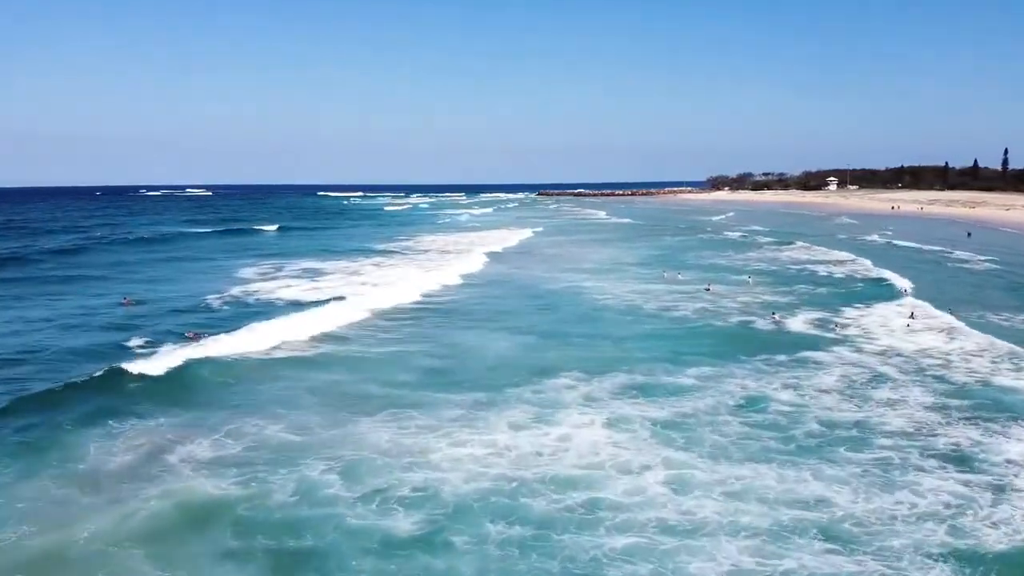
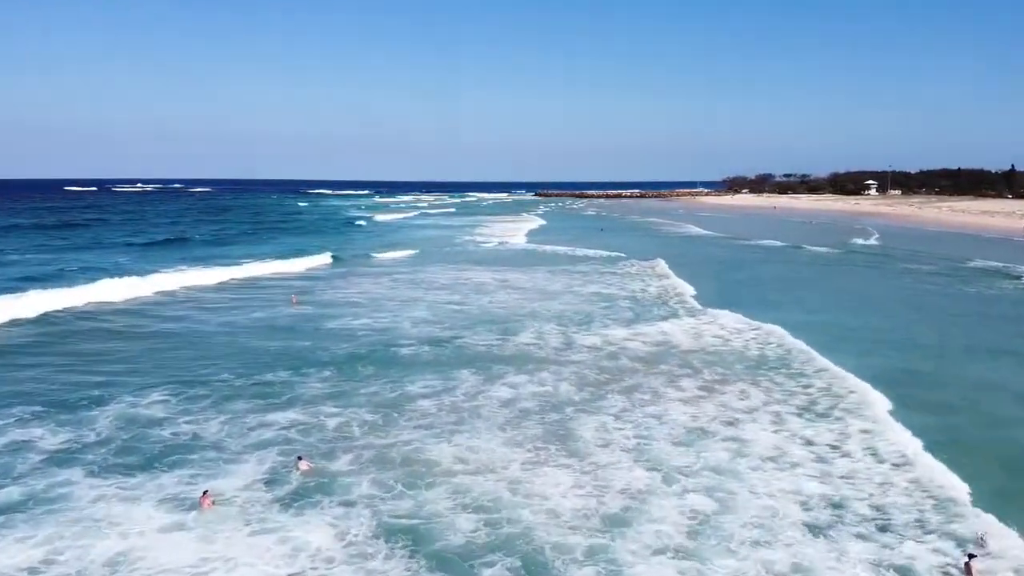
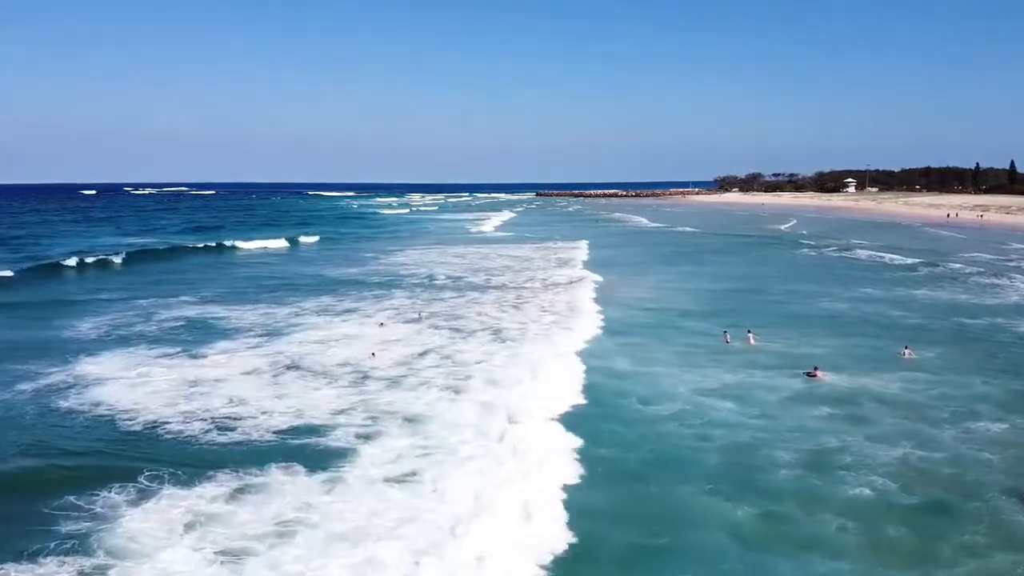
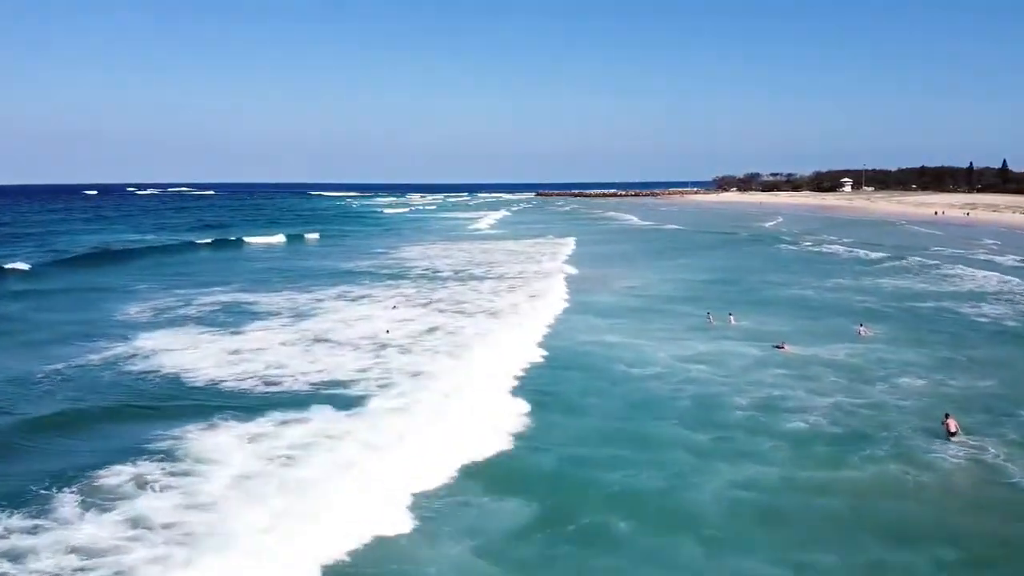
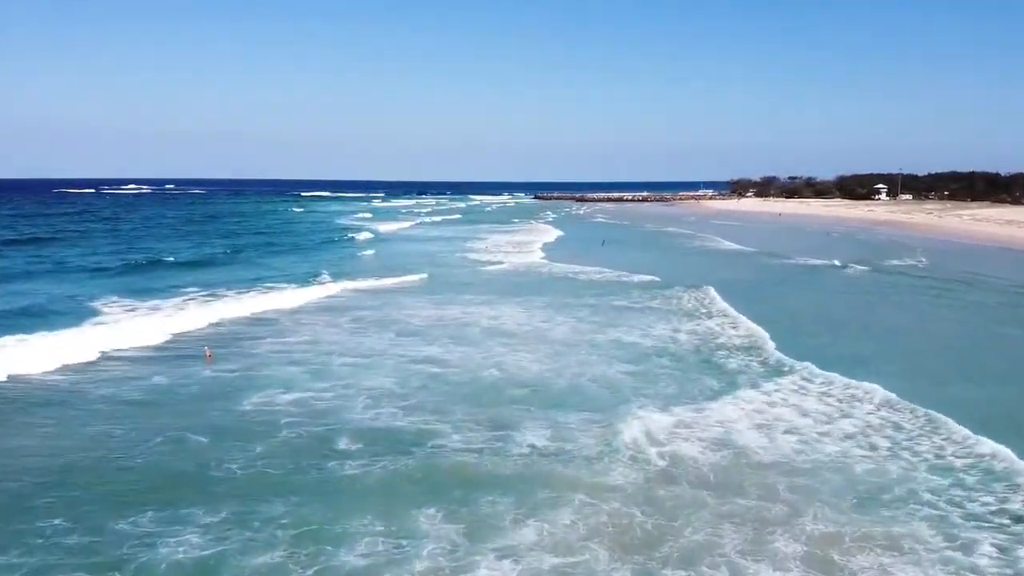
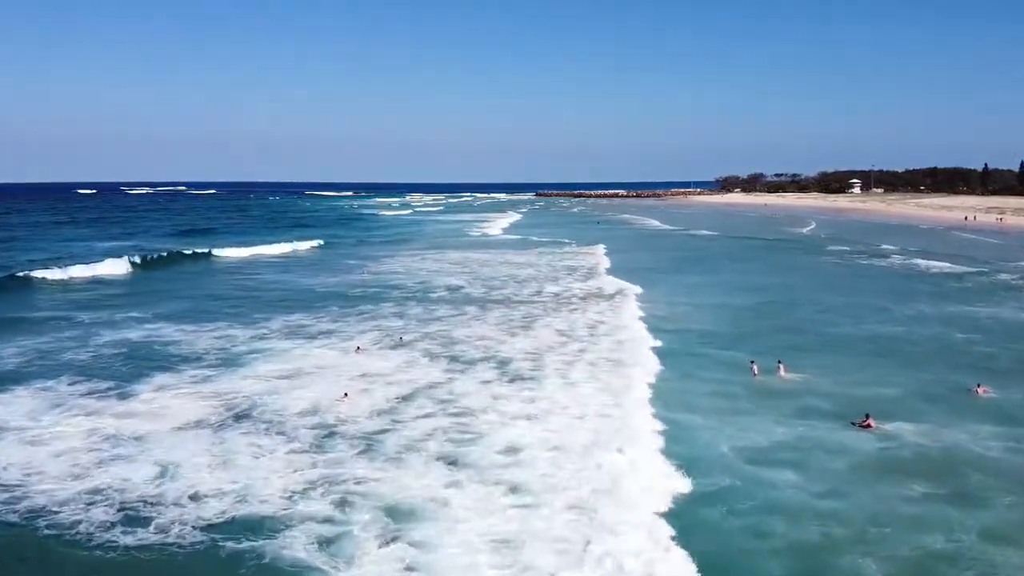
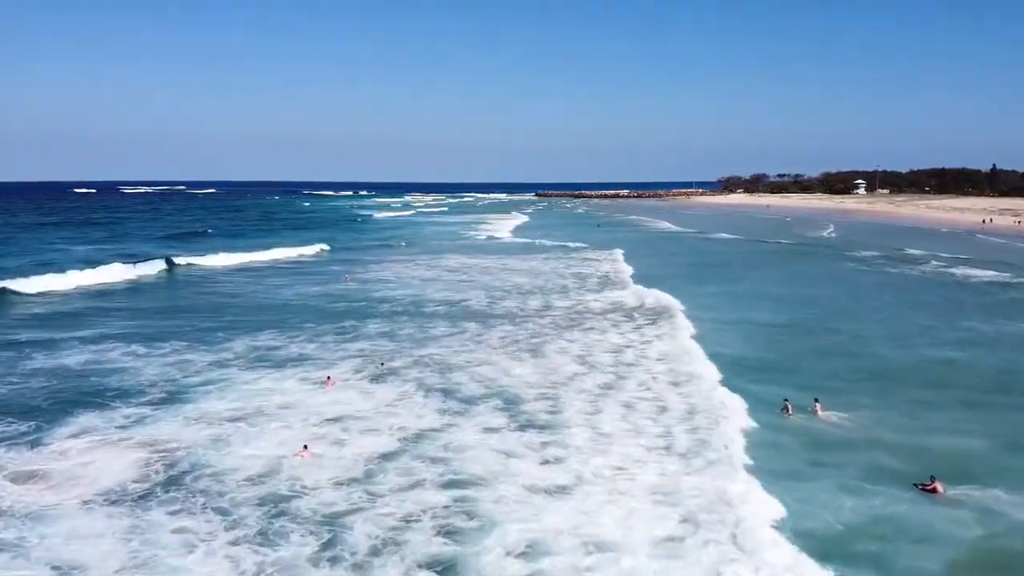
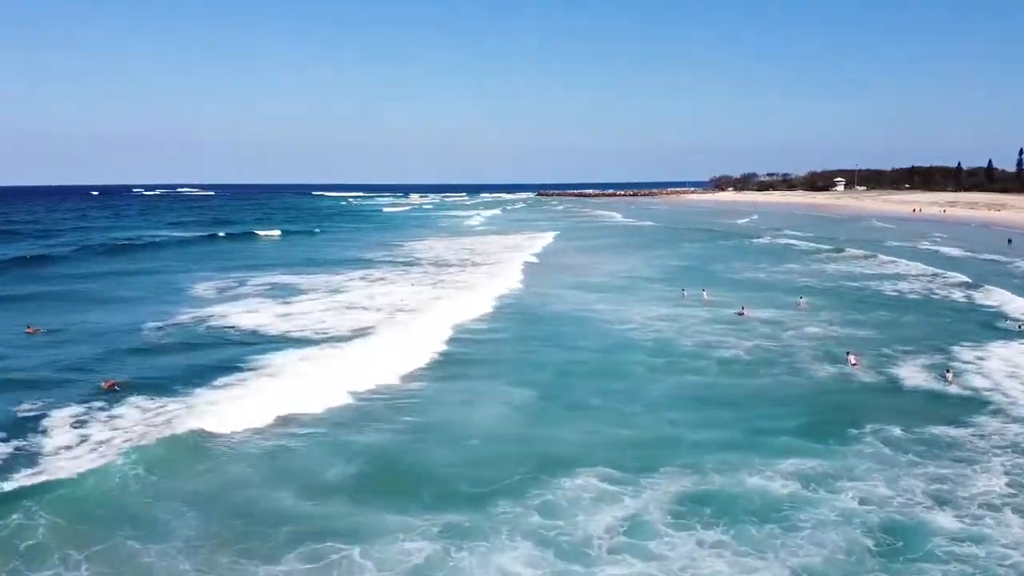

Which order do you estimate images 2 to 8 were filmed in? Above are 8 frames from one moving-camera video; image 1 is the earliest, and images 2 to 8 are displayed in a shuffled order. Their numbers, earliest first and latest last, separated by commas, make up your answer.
8, 4, 3, 6, 7, 2, 5
